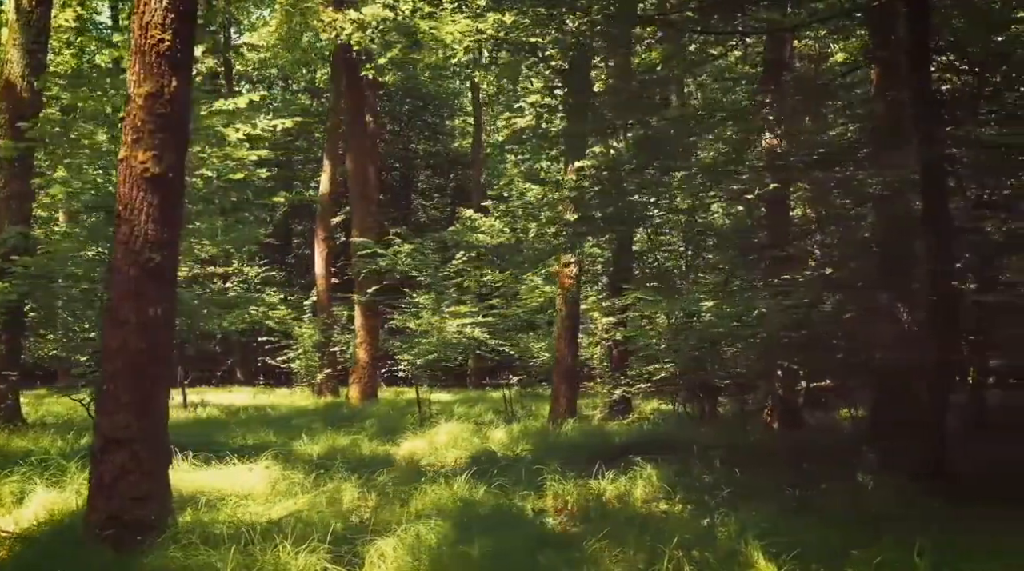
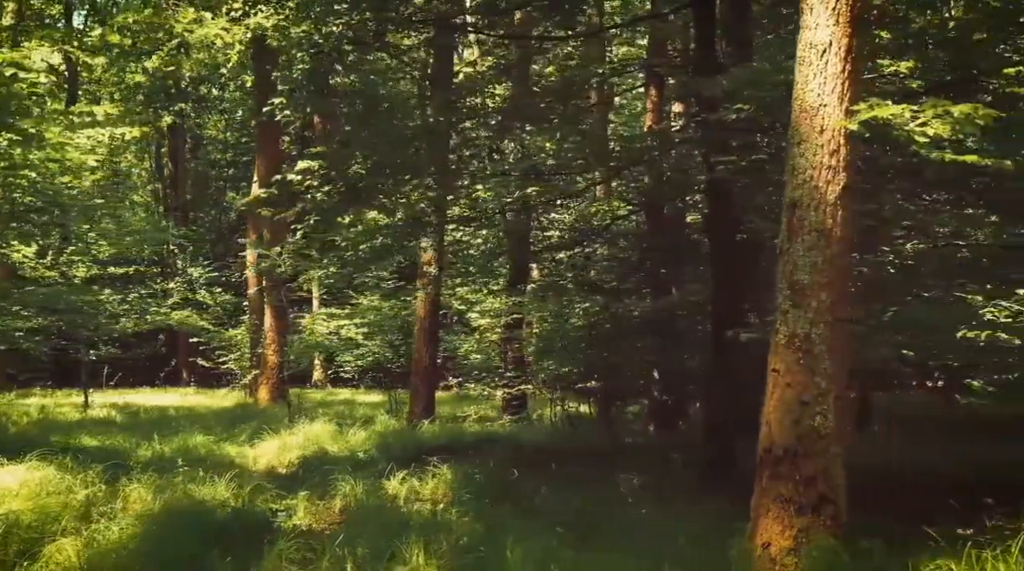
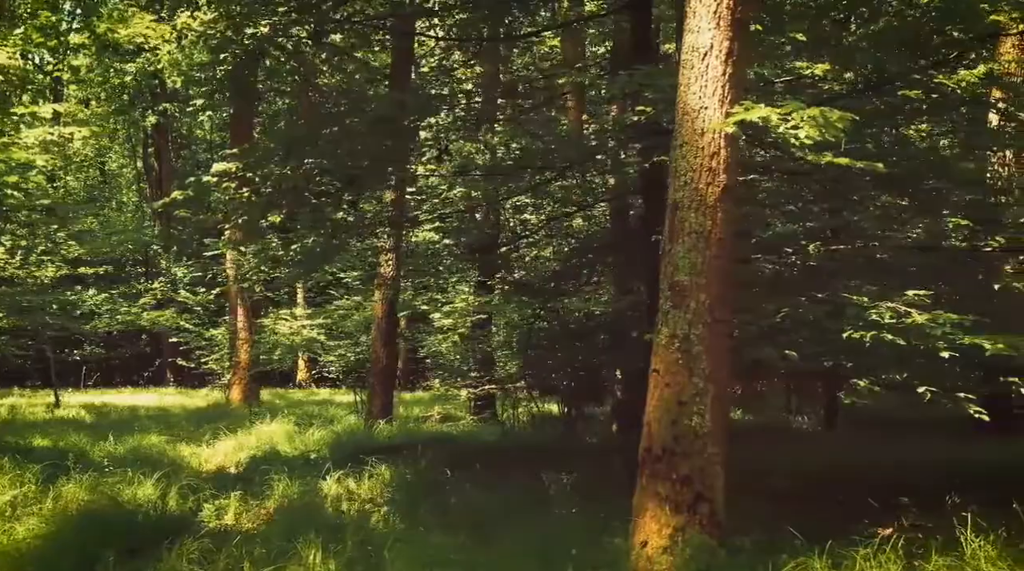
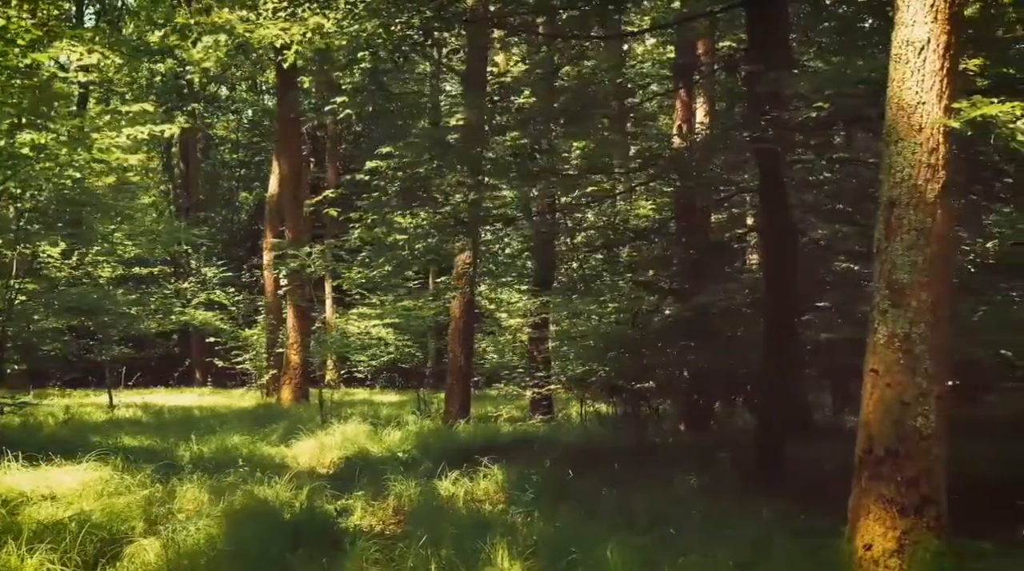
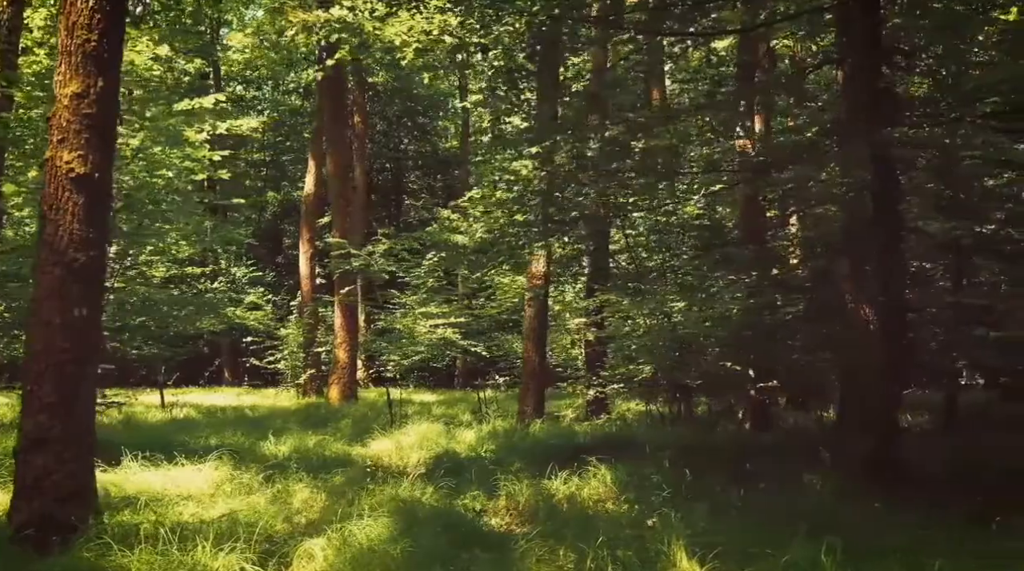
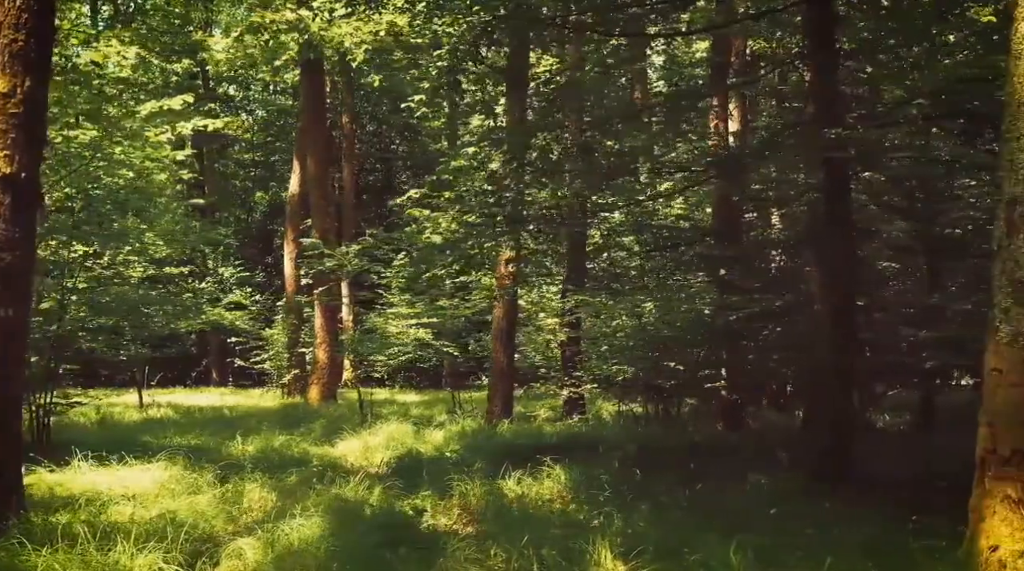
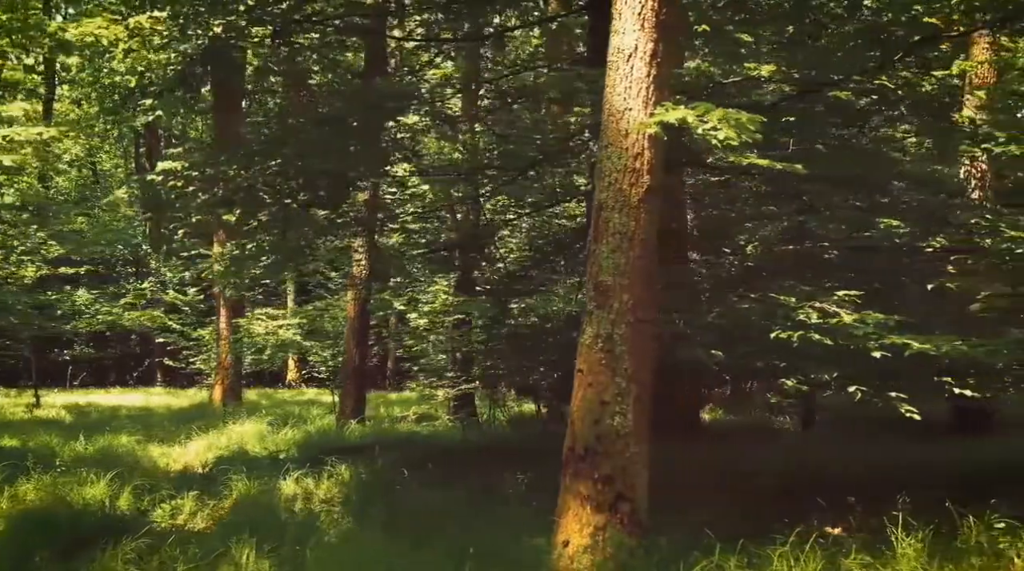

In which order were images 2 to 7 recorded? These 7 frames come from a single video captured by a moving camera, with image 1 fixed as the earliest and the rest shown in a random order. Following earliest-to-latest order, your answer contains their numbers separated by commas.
5, 6, 4, 2, 3, 7
